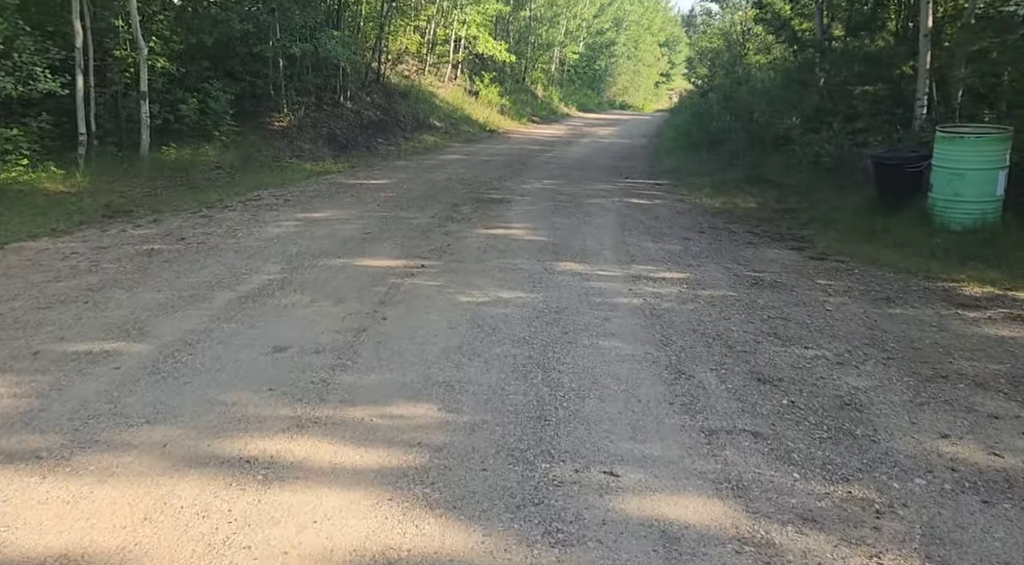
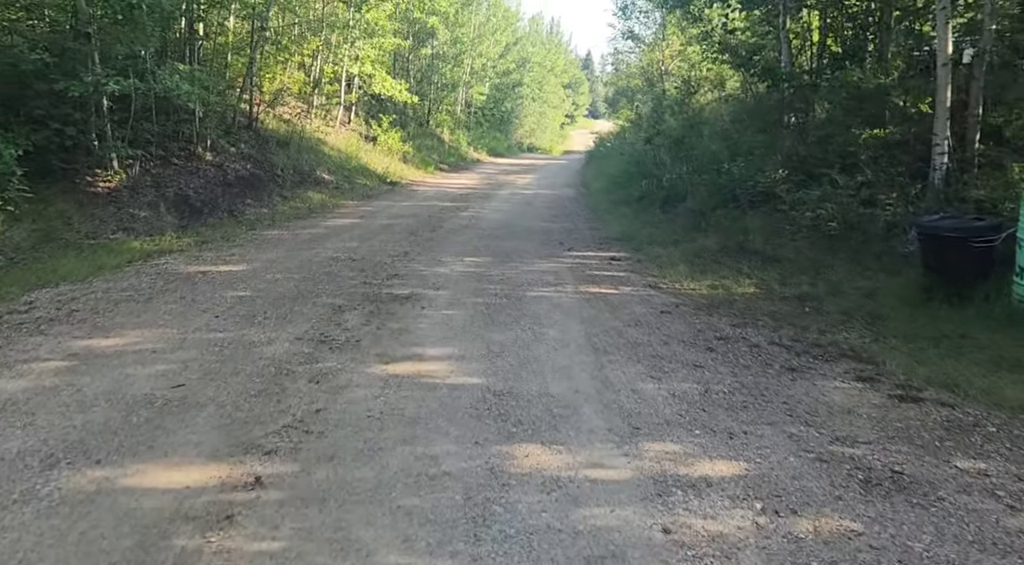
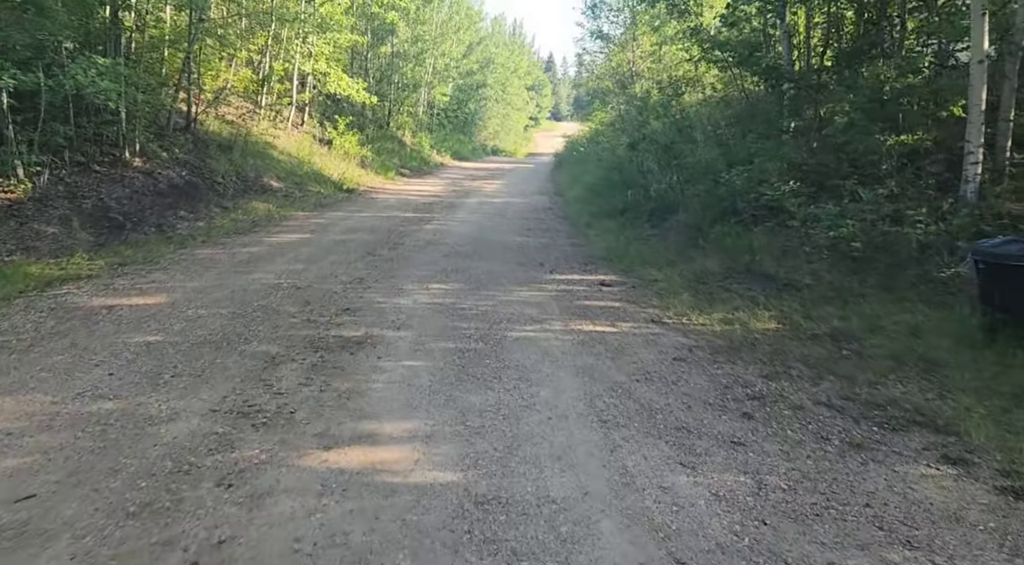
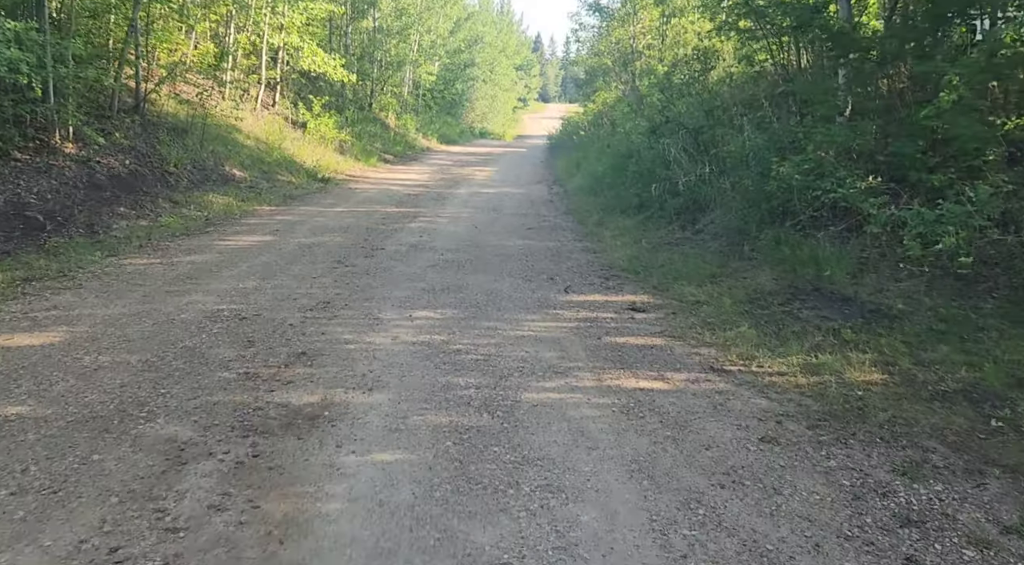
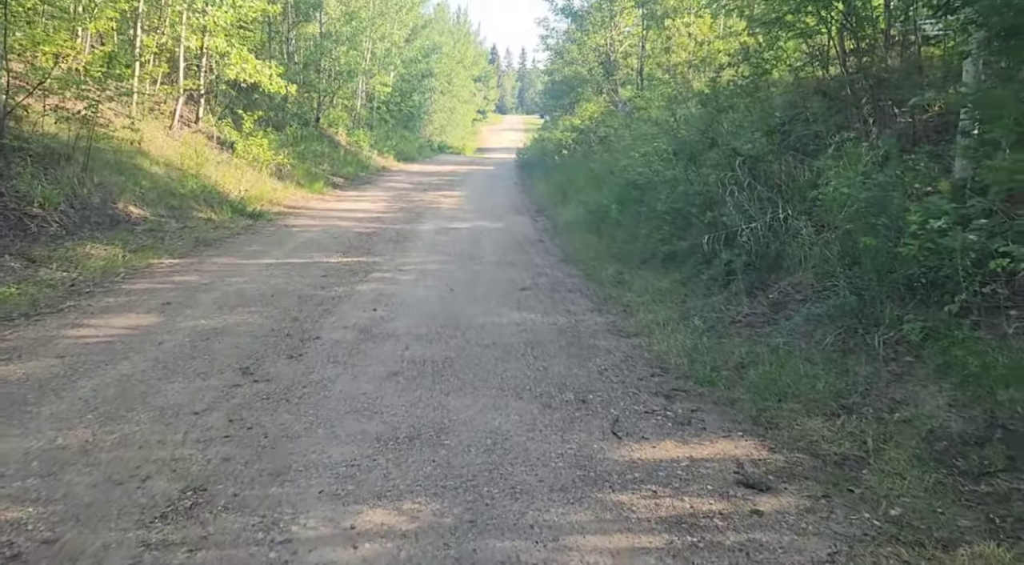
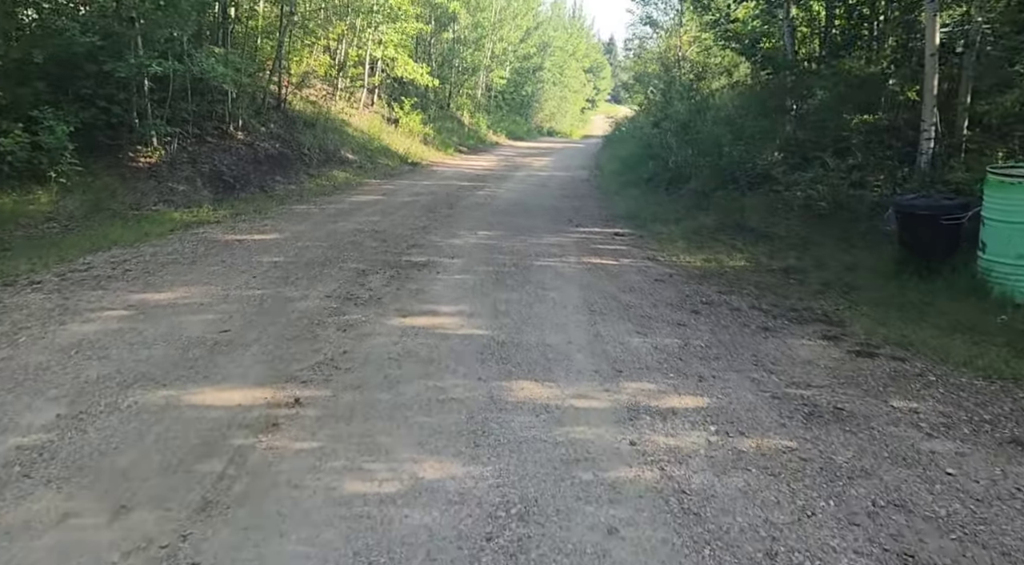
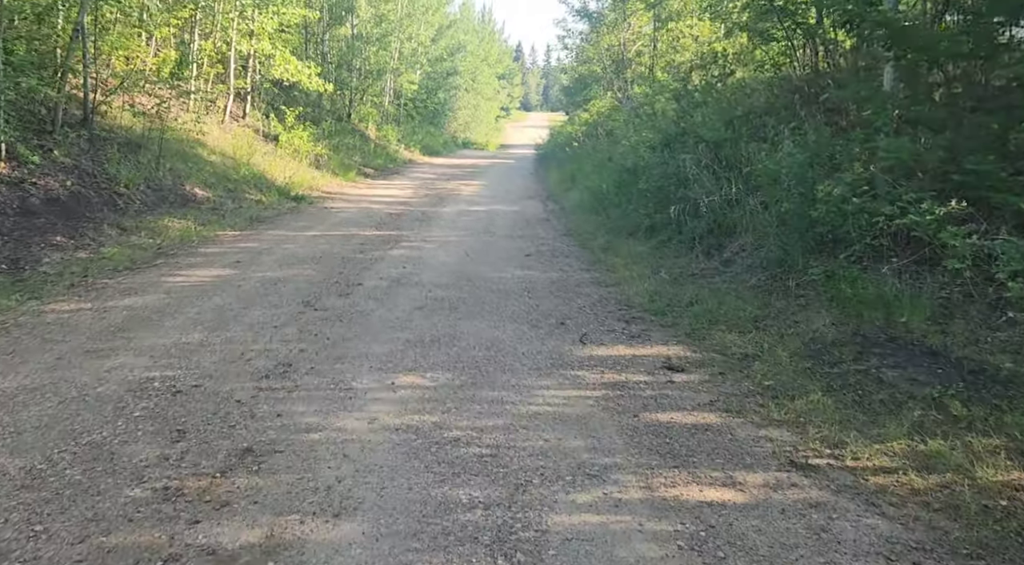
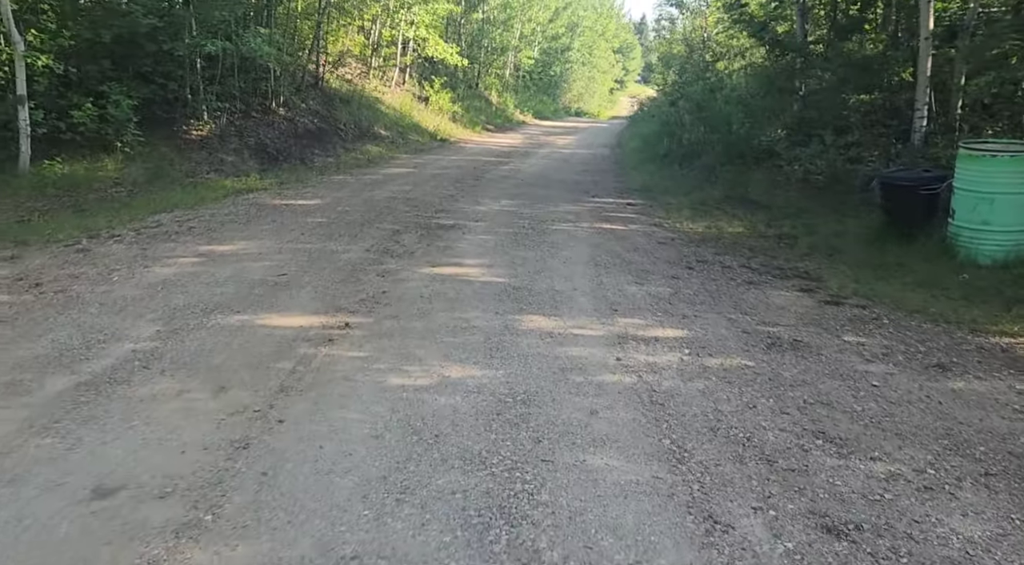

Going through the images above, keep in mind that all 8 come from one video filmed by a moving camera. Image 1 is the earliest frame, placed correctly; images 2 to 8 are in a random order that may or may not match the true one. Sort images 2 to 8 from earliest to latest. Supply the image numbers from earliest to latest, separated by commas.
8, 6, 2, 3, 4, 7, 5
